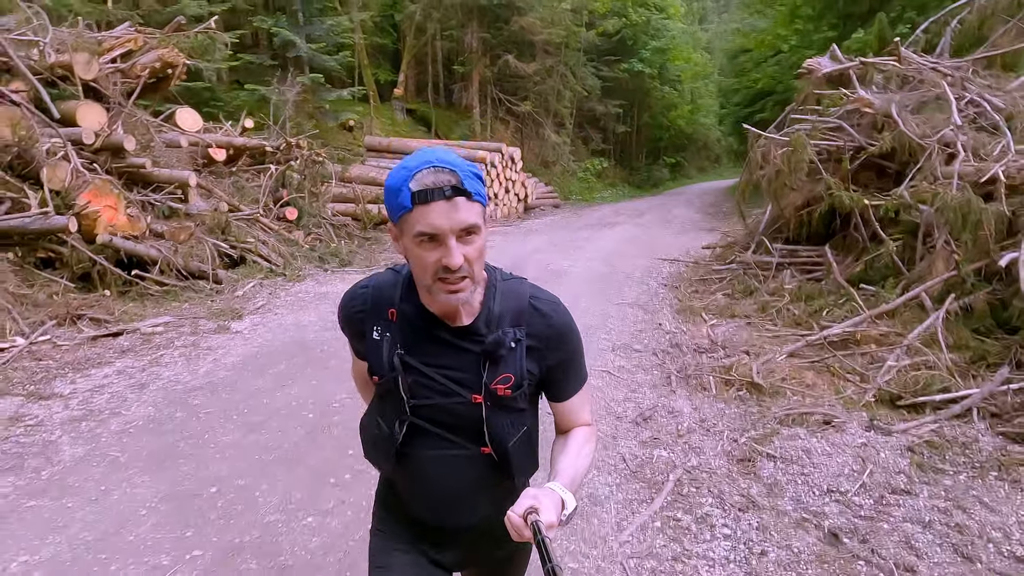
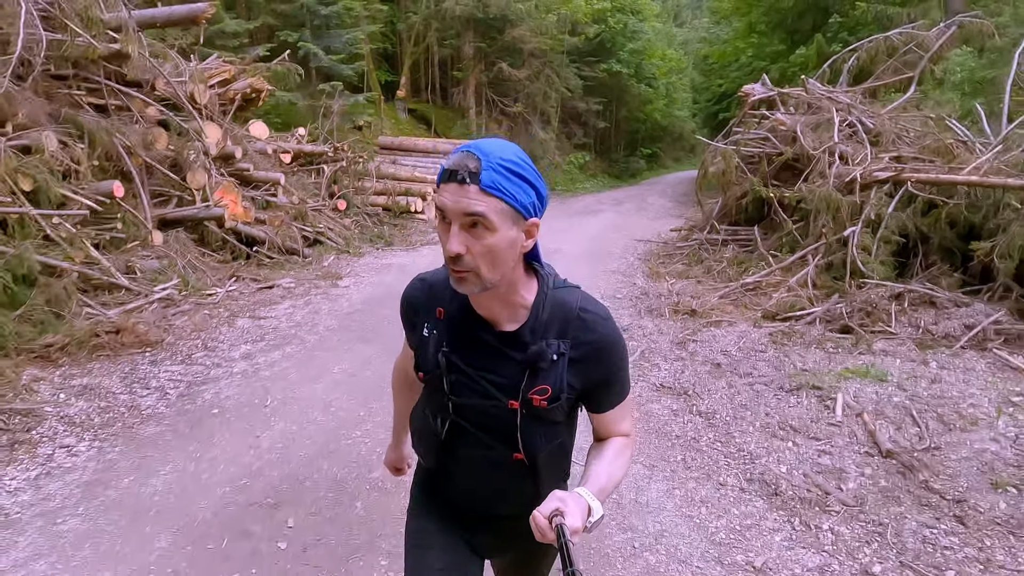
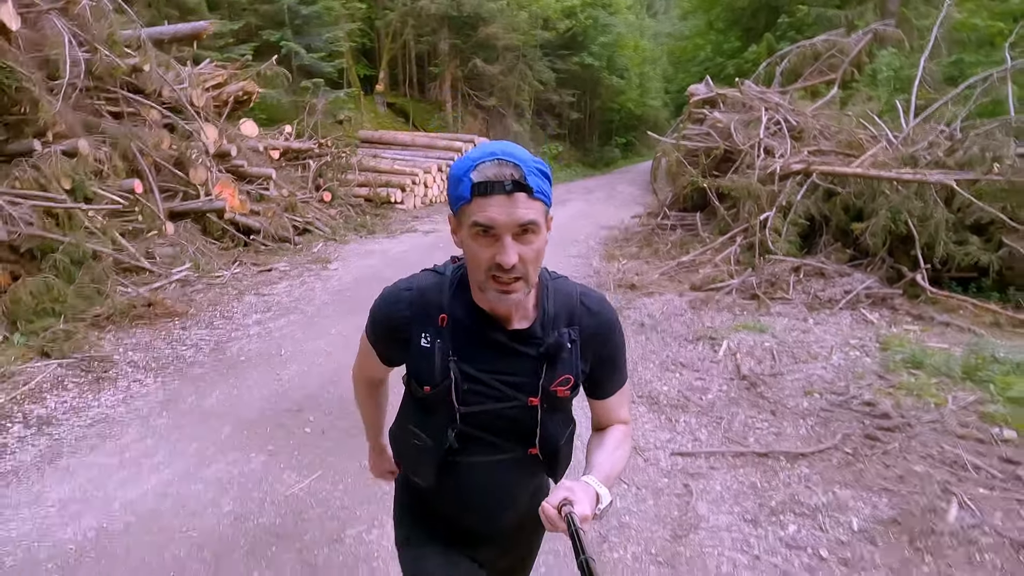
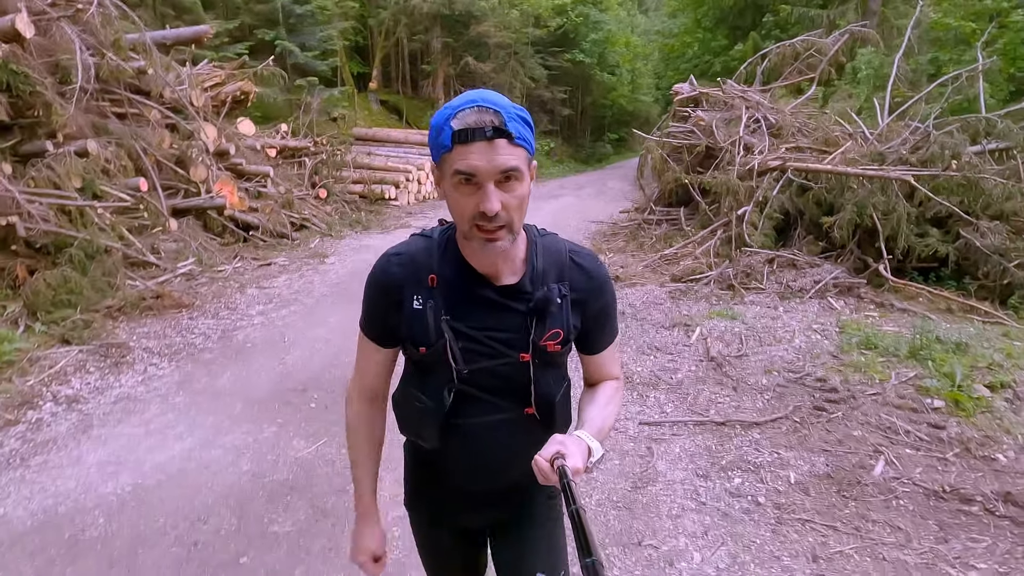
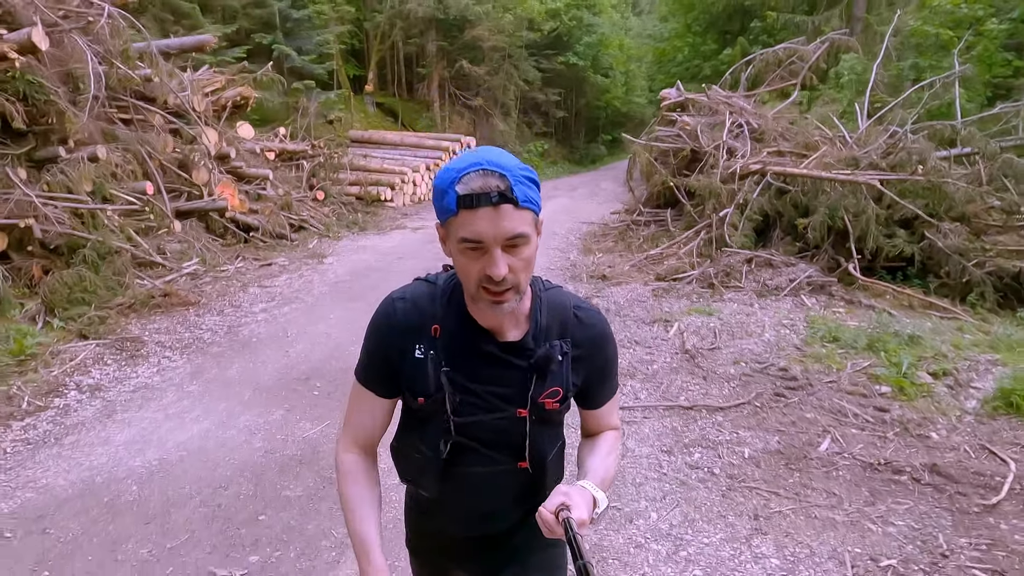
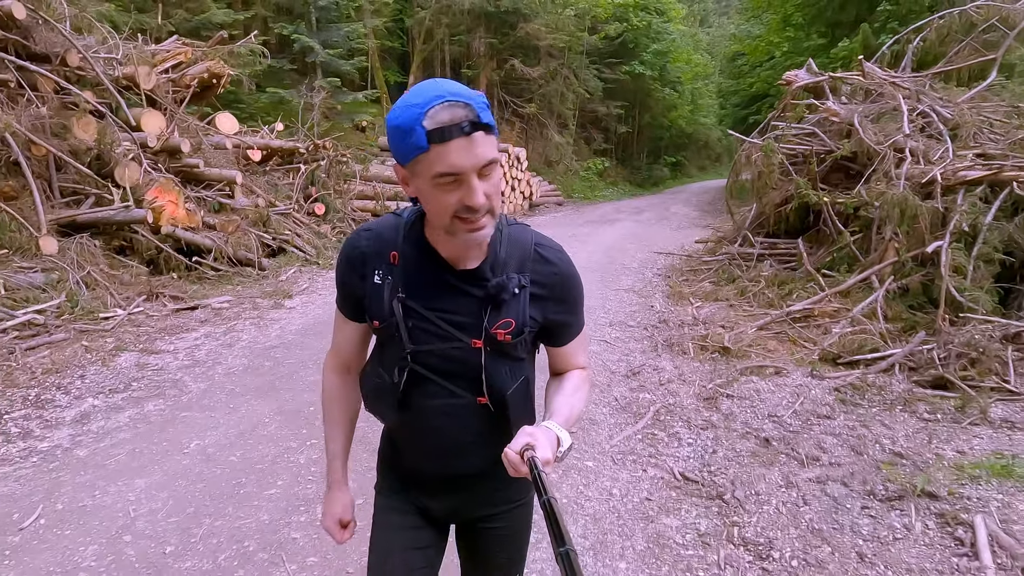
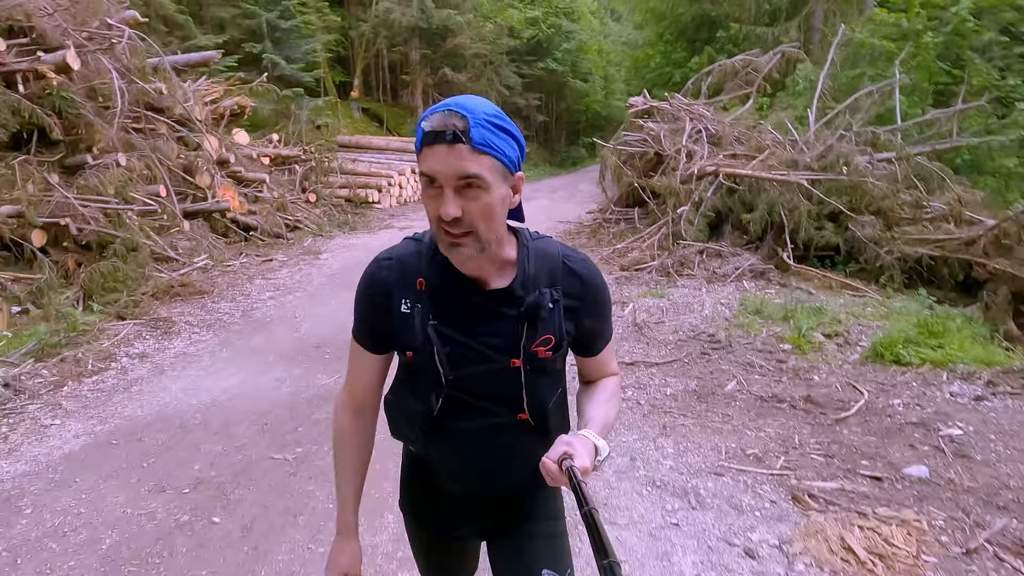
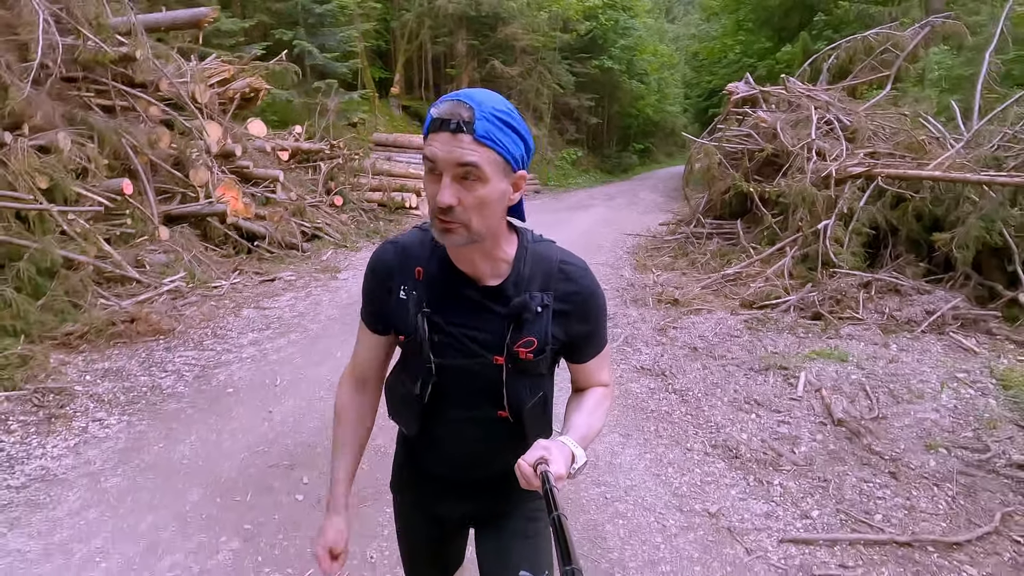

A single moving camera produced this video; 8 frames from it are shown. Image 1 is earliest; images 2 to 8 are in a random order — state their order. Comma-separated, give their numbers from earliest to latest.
6, 2, 8, 3, 4, 5, 7
